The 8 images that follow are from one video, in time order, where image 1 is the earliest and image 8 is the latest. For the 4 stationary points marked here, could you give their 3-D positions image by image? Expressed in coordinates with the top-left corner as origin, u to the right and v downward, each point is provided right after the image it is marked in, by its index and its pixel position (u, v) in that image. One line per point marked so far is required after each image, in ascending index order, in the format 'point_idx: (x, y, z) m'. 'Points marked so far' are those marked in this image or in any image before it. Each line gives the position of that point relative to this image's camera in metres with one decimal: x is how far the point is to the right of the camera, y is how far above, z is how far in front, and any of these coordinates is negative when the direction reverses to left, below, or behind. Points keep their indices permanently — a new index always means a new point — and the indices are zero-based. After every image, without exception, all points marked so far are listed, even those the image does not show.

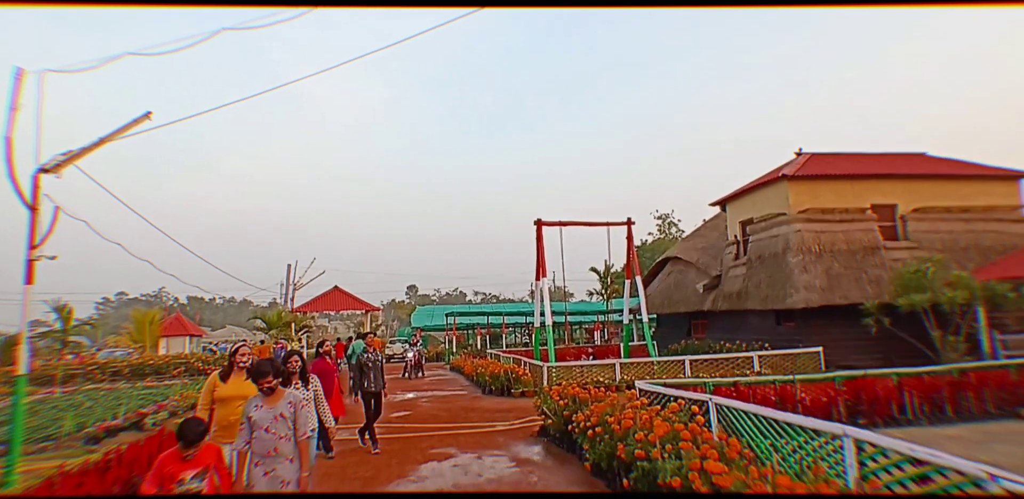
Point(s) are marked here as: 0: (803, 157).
0: (+8.7, +2.8, +17.3) m
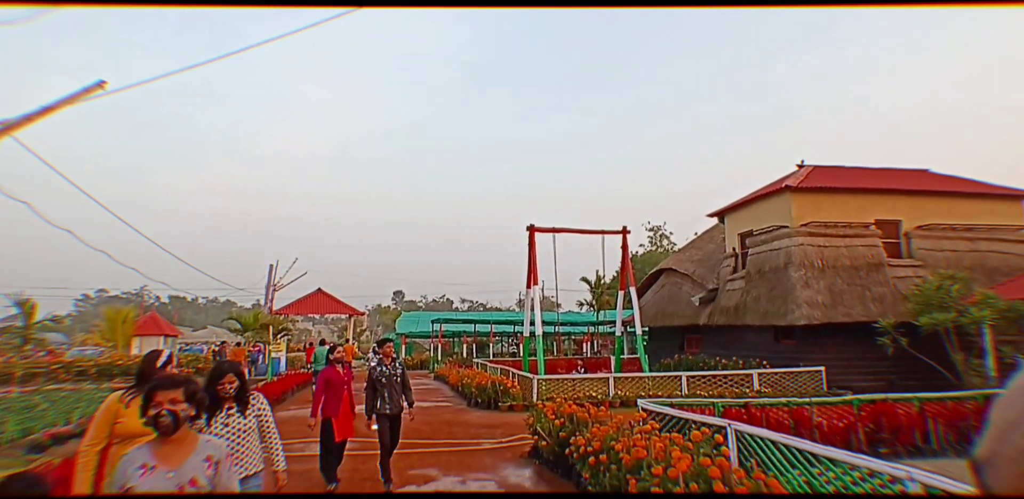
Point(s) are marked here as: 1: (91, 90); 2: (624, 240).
0: (+8.5, +2.3, +16.8) m
1: (-4.3, +1.6, +5.8) m
2: (+3.5, +0.3, +18.3) m
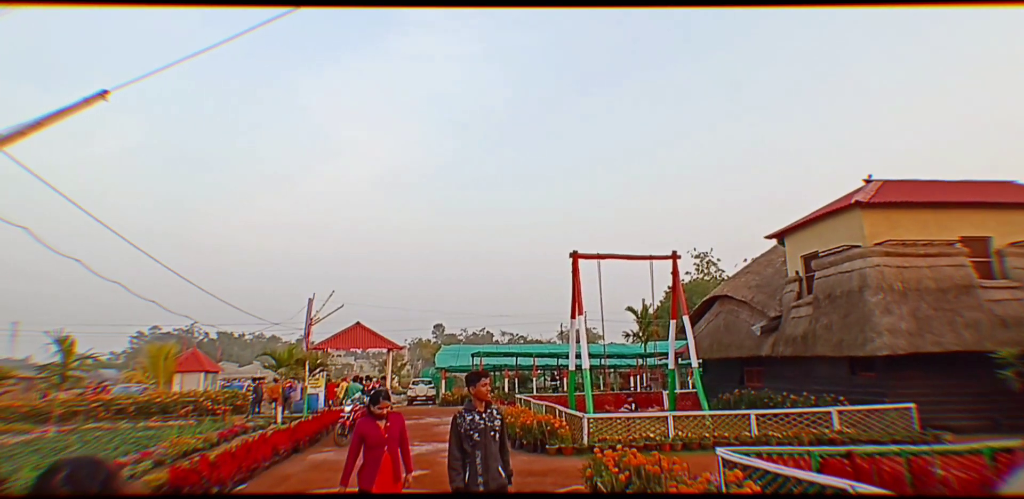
0: (+9.7, +1.8, +15.4) m
1: (-3.9, +1.3, +5.2) m
2: (+4.8, -0.5, +17.2) m
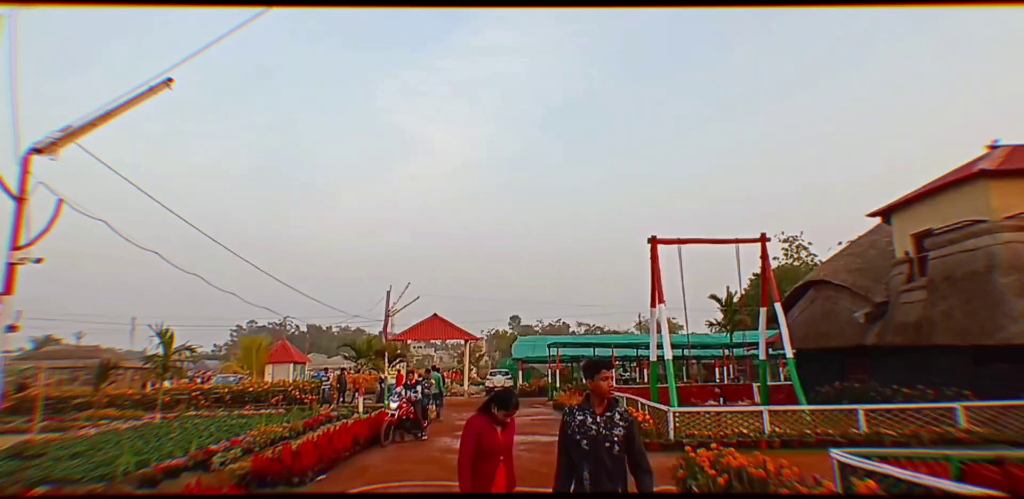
0: (+11.5, +2.3, +13.5) m
1: (-3.3, +1.4, +5.2) m
2: (+6.9, 0.0, +15.9) m
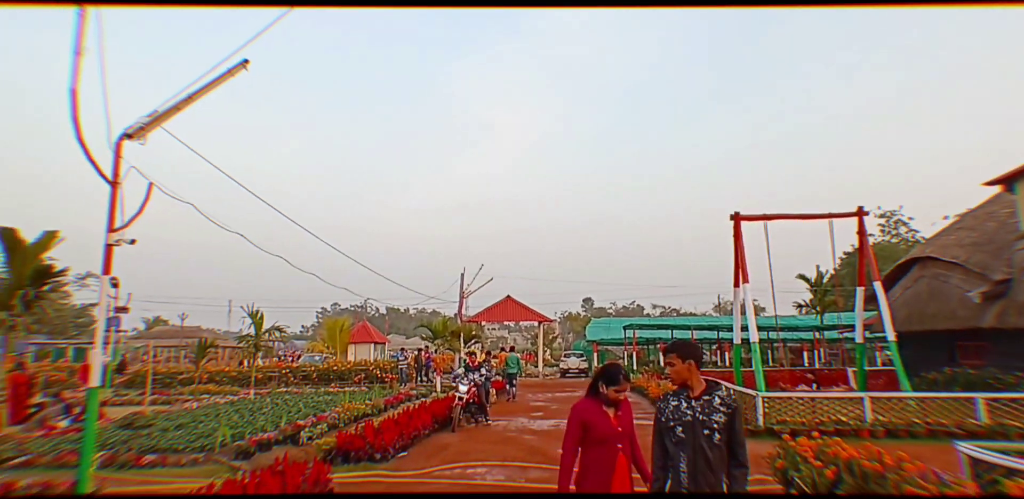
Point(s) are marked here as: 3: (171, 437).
0: (+13.0, +3.0, +11.7) m
1: (-2.6, +1.6, +5.3) m
2: (+8.9, +0.7, +14.7) m
3: (-6.2, -3.4, +10.5) m
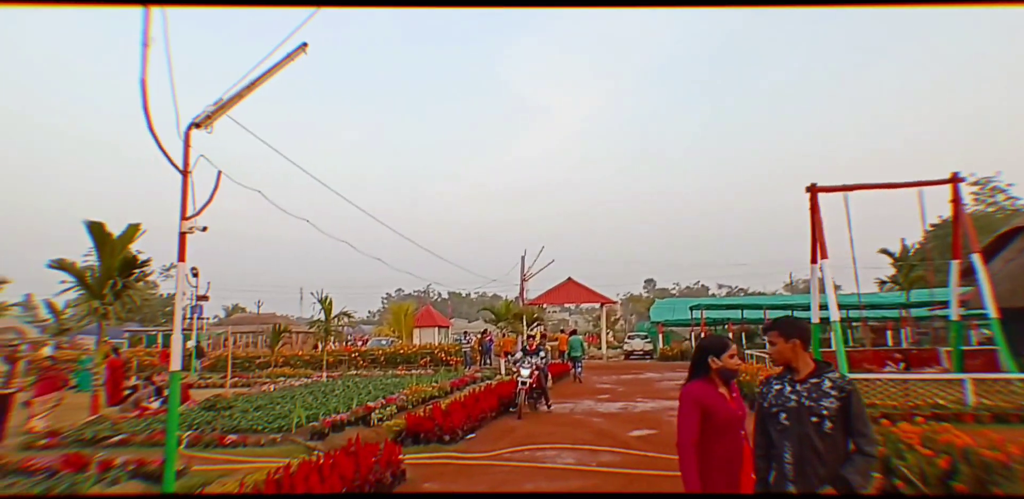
0: (+14.1, +3.7, +10.0) m
1: (-2.0, +1.7, +5.3) m
2: (+10.3, +1.4, +13.5) m
3: (-4.9, -3.2, +10.9) m
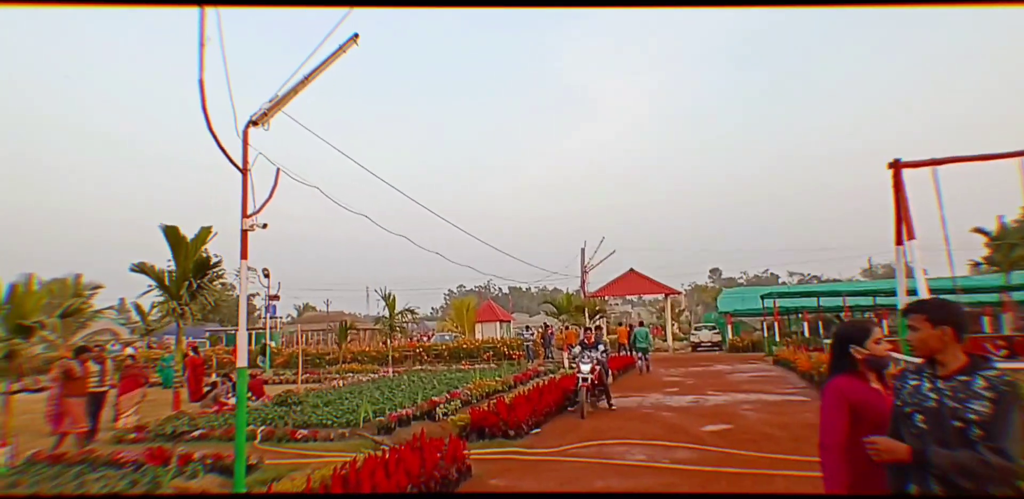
0: (+14.9, +4.3, +8.3) m
1: (-1.6, +1.8, +5.2) m
2: (+11.6, +1.9, +12.1) m
3: (-3.7, -3.2, +11.2) m
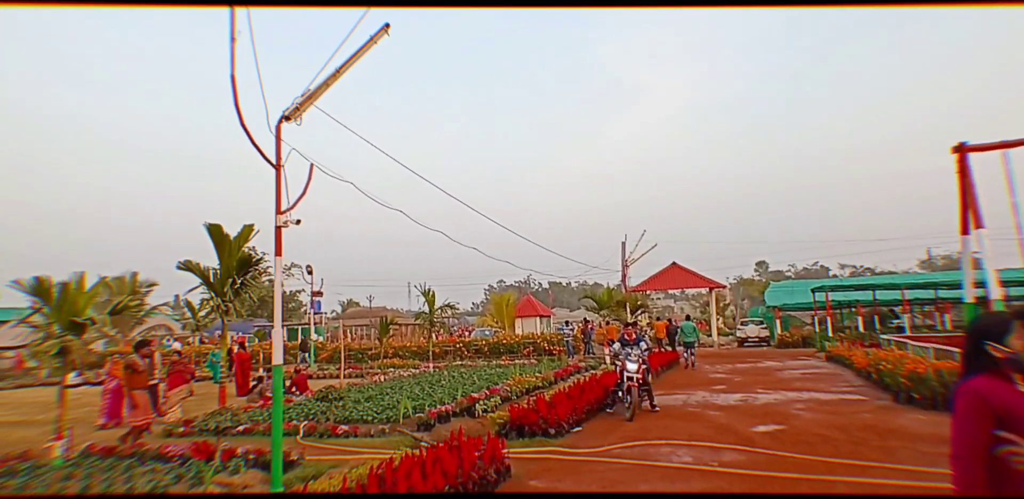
0: (+15.4, +4.5, +7.0) m
1: (-1.2, +1.8, +5.1) m
2: (+12.4, +2.2, +11.1) m
3: (-2.9, -3.1, +11.2) m
